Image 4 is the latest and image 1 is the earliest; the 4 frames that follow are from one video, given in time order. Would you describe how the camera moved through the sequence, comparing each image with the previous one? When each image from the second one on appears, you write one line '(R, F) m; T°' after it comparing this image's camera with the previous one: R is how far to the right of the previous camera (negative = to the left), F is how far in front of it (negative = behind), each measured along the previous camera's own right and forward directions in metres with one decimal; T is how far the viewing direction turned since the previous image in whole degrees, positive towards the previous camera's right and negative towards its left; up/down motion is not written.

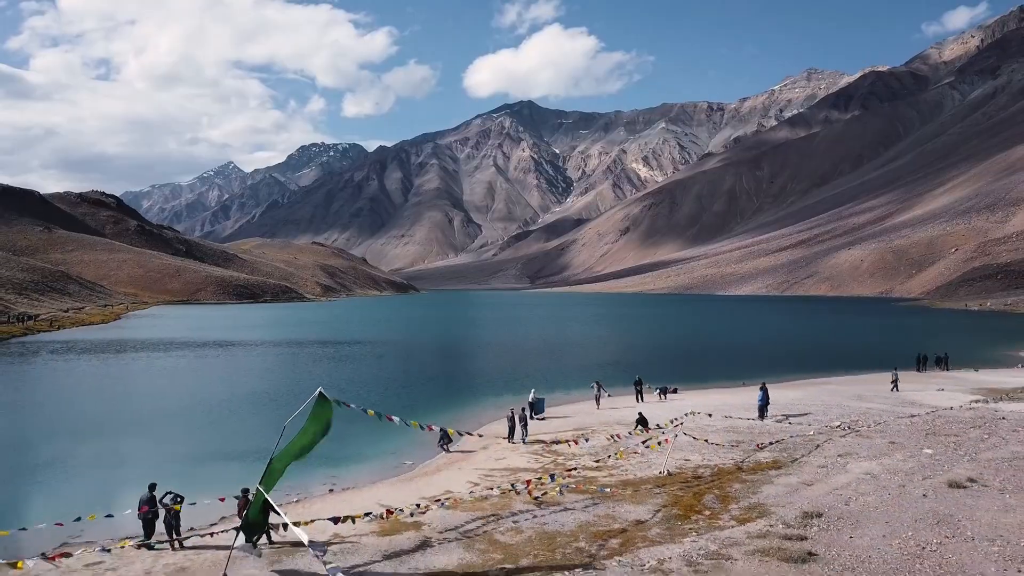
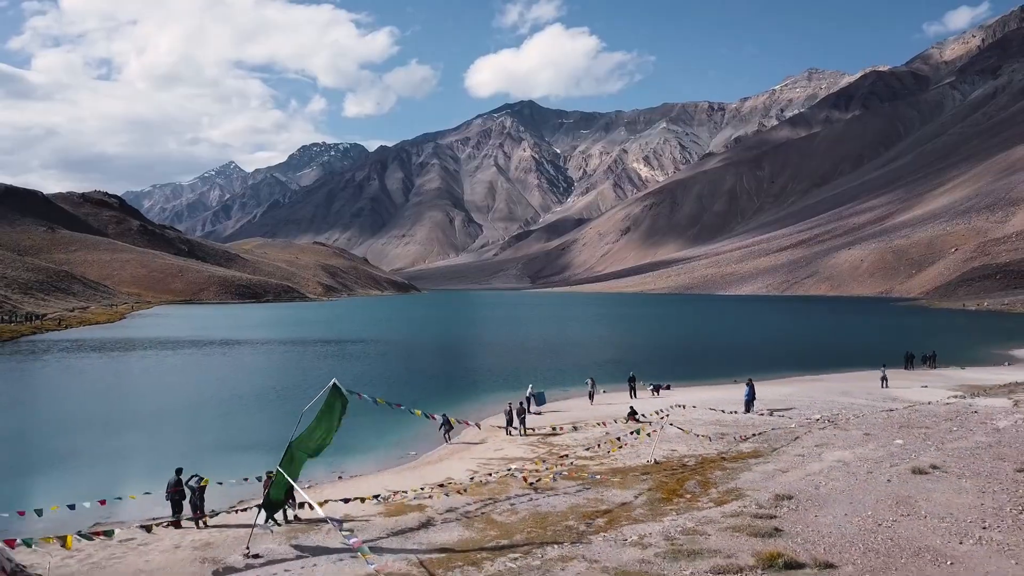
(+0.1, -1.2) m; 0°
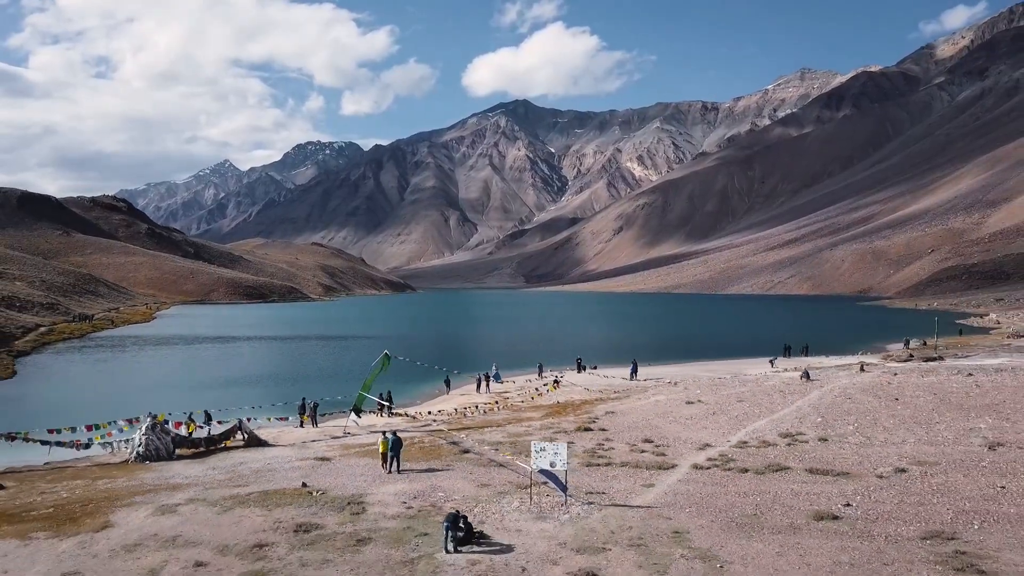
(+1.6, -14.6) m; 0°
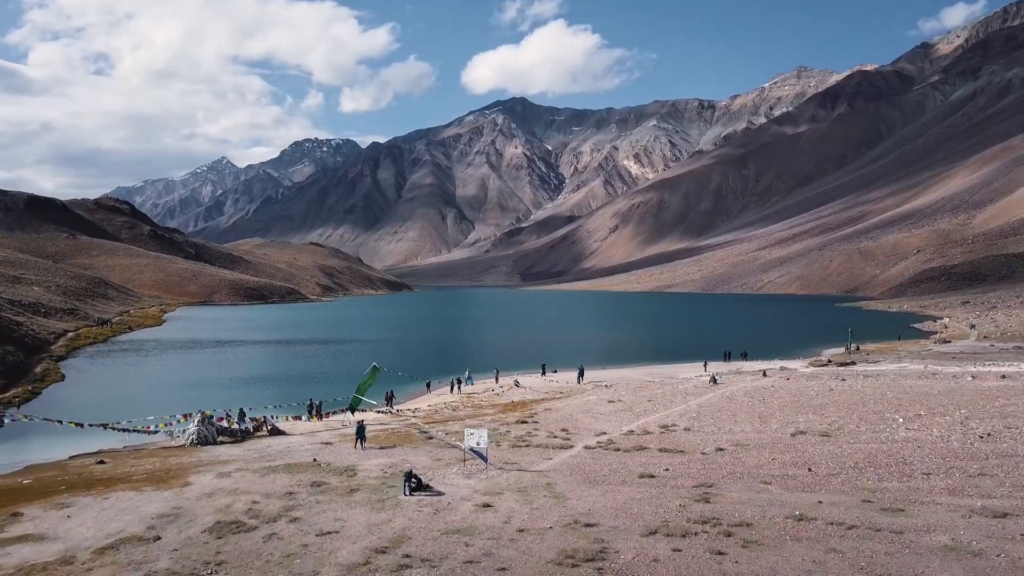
(+2.1, -8.8) m; 0°
